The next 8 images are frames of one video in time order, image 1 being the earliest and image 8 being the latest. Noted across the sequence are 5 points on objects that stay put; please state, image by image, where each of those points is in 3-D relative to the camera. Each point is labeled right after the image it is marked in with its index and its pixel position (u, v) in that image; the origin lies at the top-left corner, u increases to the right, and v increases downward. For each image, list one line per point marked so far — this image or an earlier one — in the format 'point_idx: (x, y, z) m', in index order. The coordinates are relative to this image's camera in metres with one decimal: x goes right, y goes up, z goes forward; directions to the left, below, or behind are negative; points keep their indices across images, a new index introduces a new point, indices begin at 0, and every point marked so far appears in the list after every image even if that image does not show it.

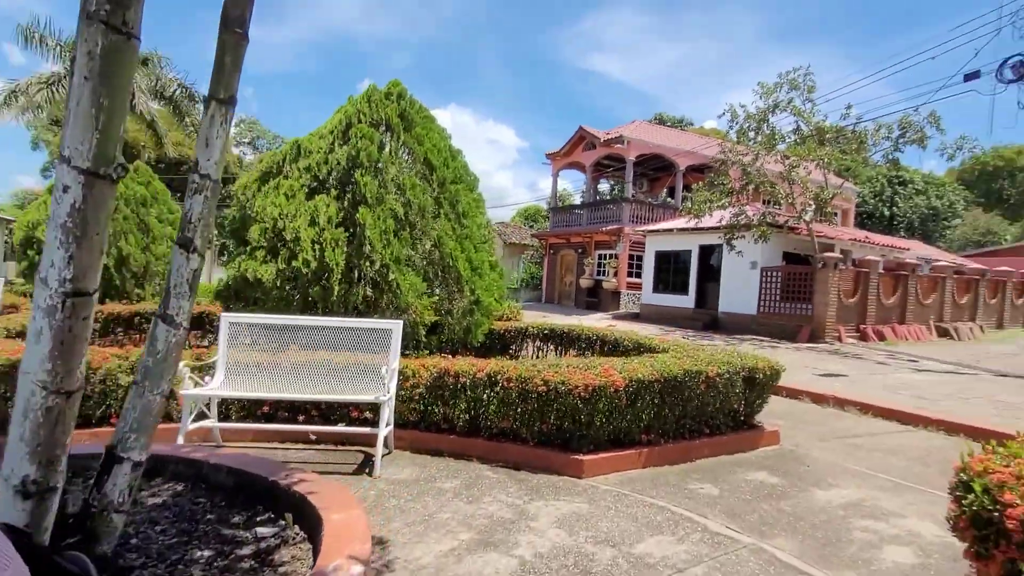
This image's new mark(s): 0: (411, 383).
0: (-0.9, -0.8, +5.2) m
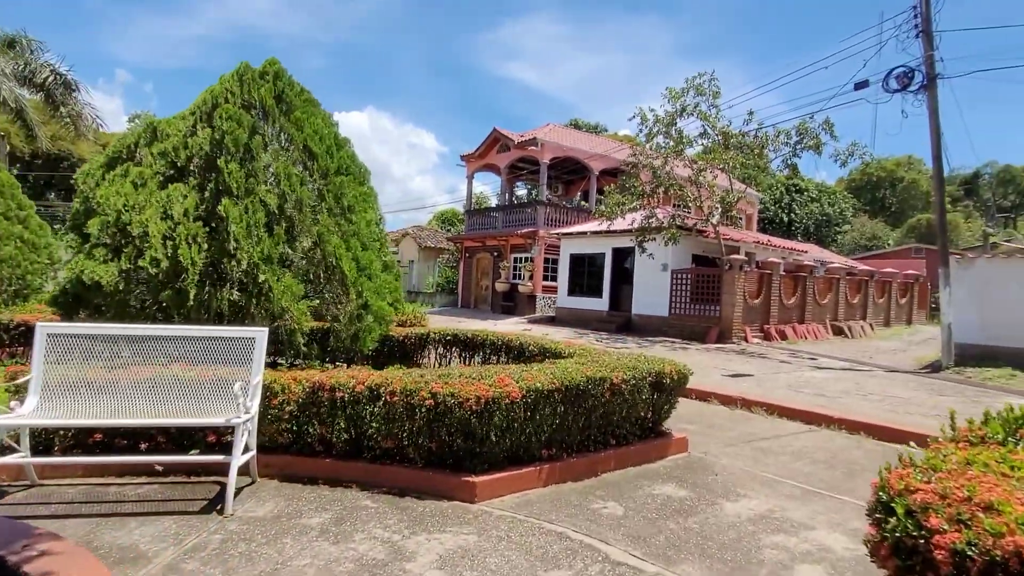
0: (-1.7, -0.8, +4.5) m
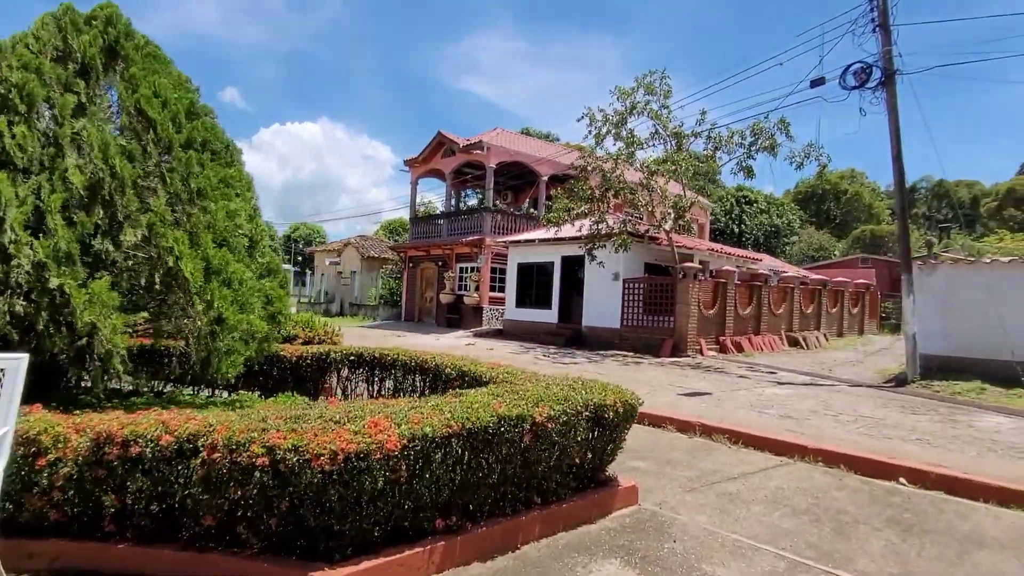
0: (-2.3, -0.9, +3.1) m
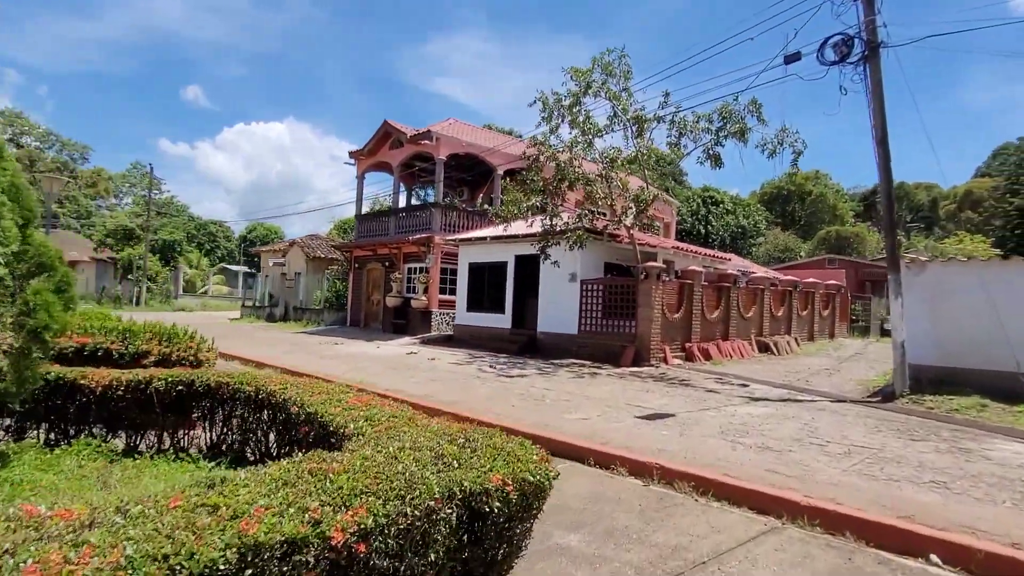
0: (-3.0, -0.9, +1.3) m
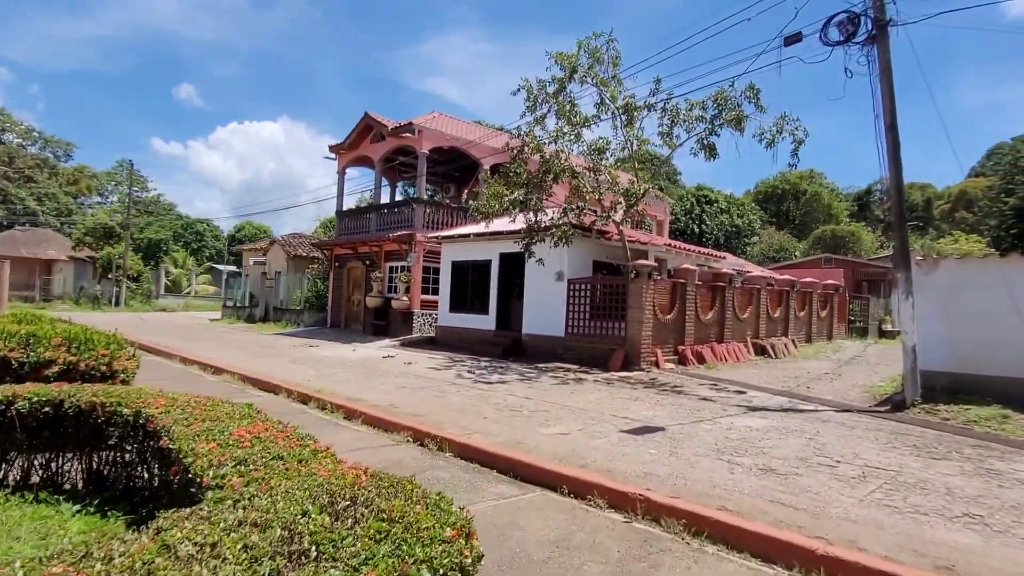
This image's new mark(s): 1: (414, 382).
0: (-3.2, -0.9, +0.4) m
1: (-1.7, -1.6, +10.6) m
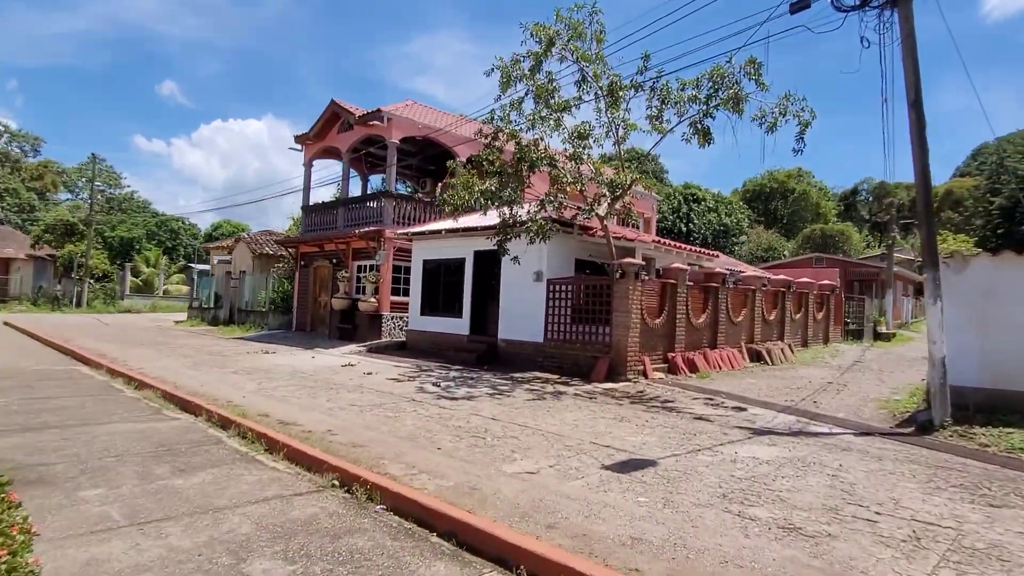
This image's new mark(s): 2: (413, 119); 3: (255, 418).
0: (-3.5, -0.9, -1.0) m
1: (-2.2, -1.7, +9.2) m
2: (-2.8, +4.9, +17.5) m
3: (-3.1, -1.6, +7.3) m
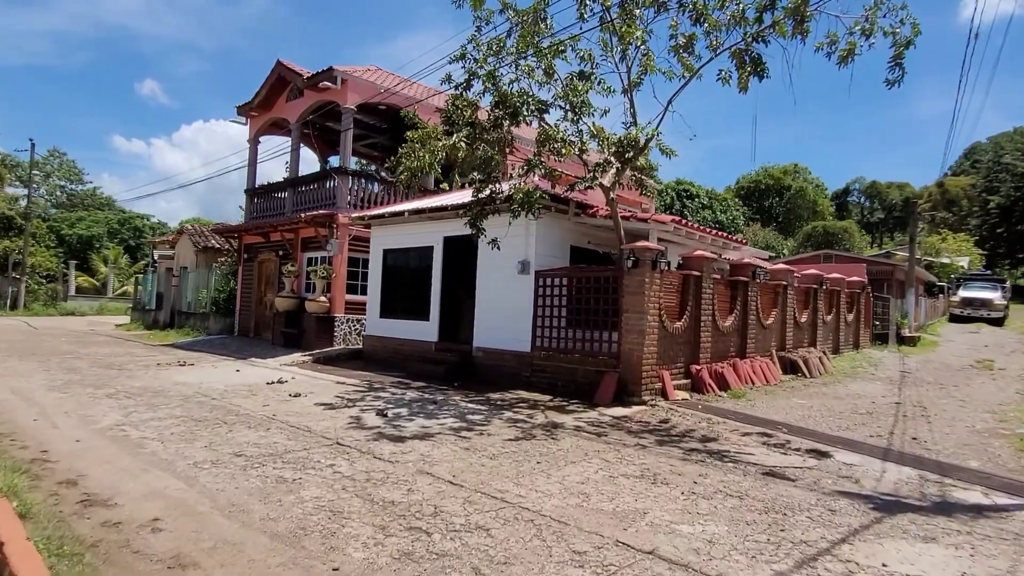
0: (-3.5, -0.7, -4.0) m
1: (-2.5, -1.5, +6.2) m
2: (-3.3, +4.9, +14.5) m
3: (-3.3, -1.4, +4.3) m
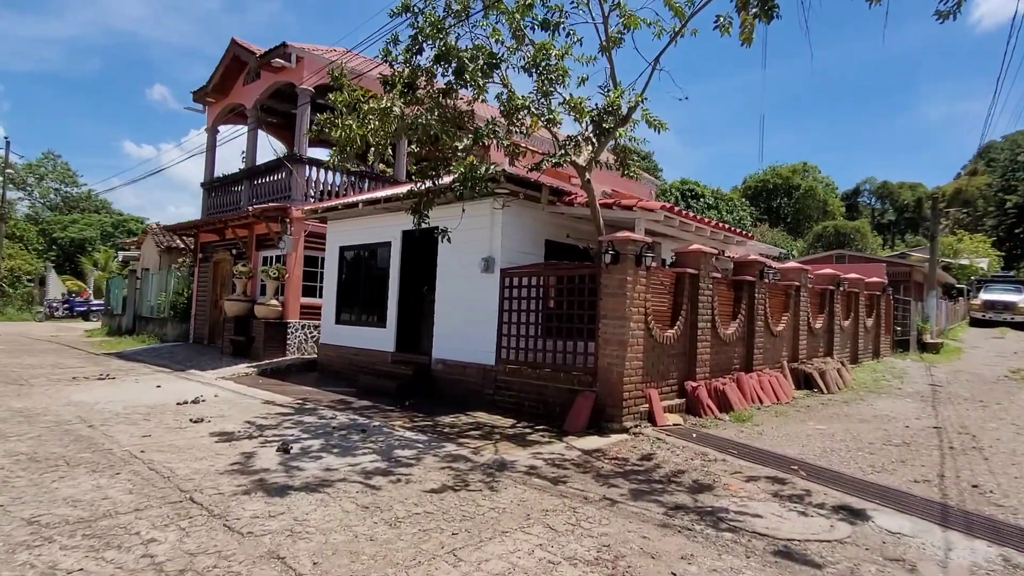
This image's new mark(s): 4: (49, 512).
0: (-4.3, -0.7, -5.6) m
1: (-3.1, -1.5, +4.6) m
2: (-3.8, +4.9, +12.9) m
3: (-3.9, -1.4, +2.7) m
4: (-3.1, -1.5, +4.2) m
